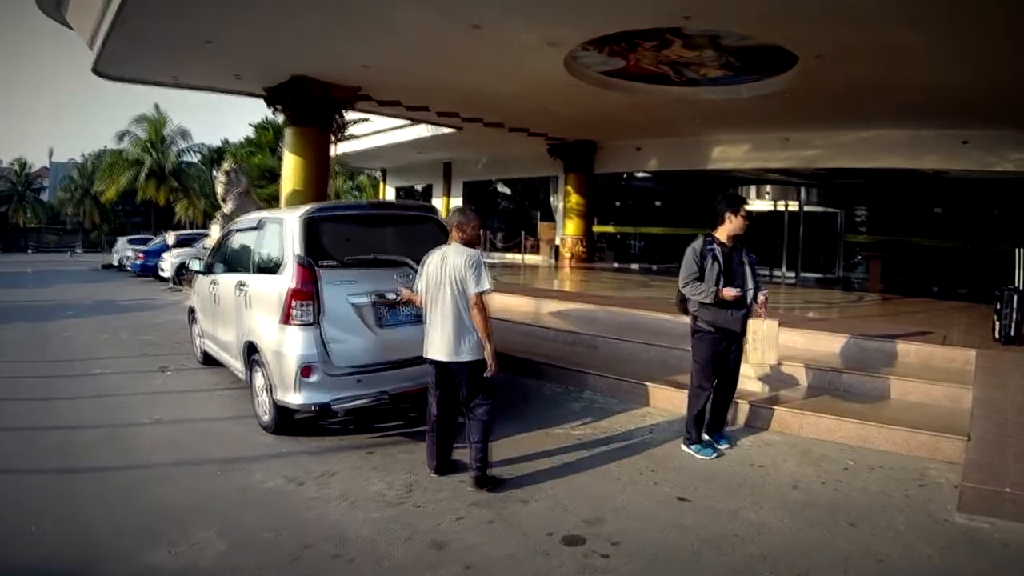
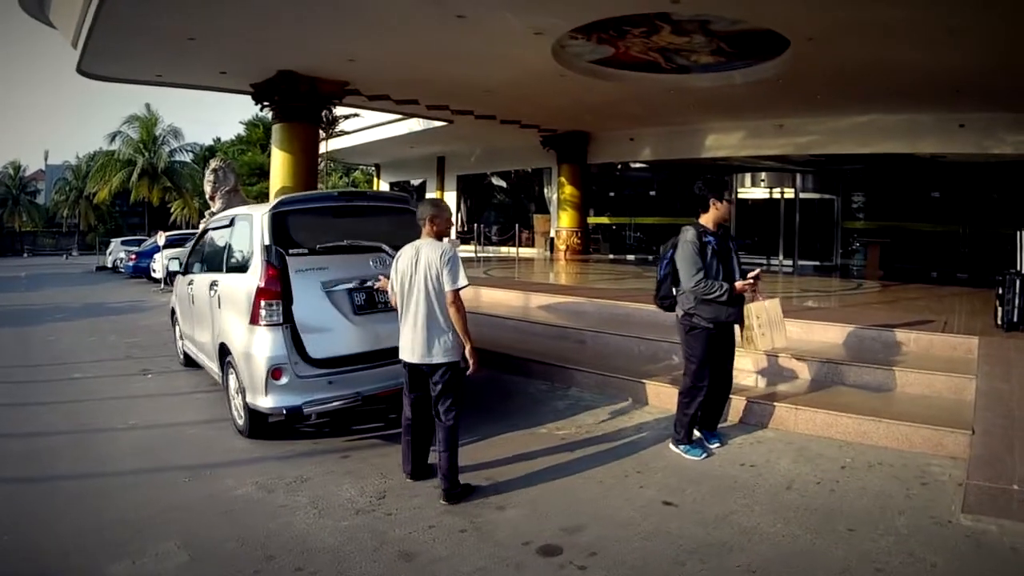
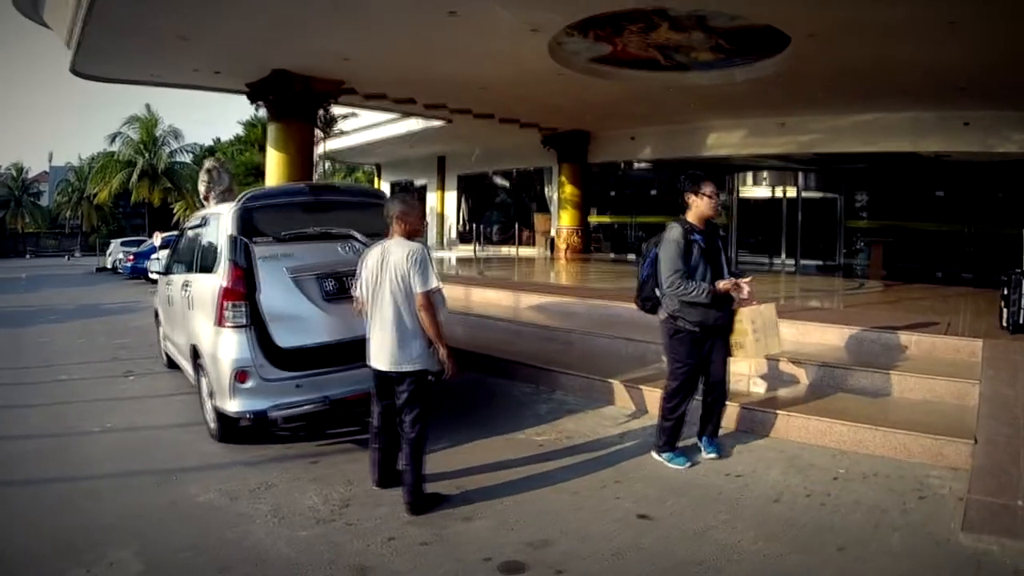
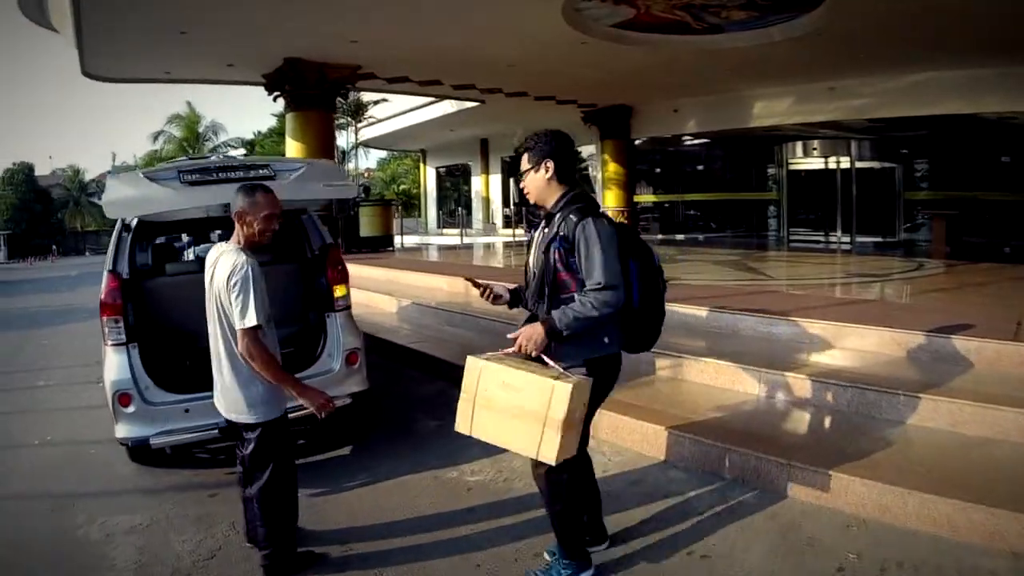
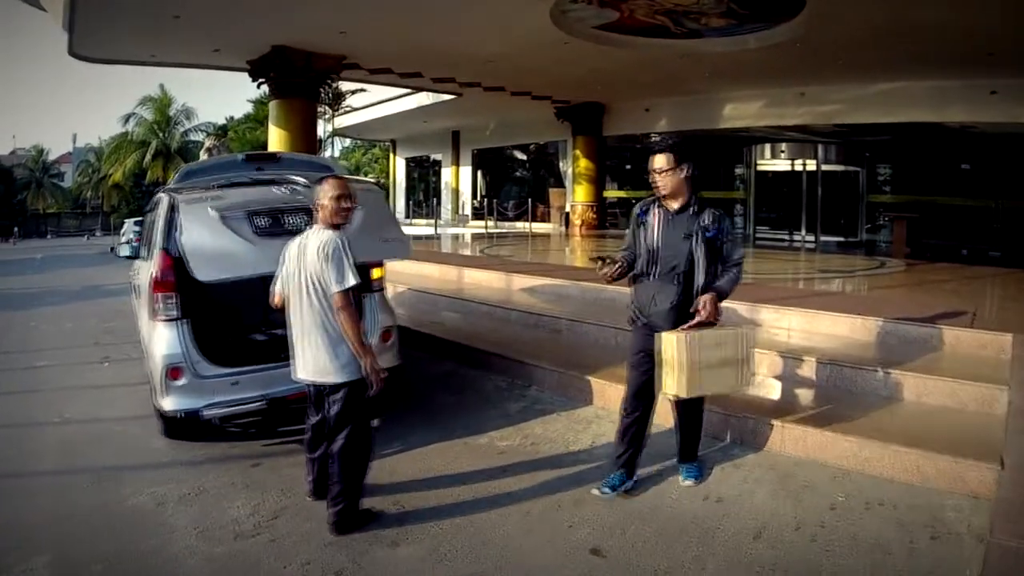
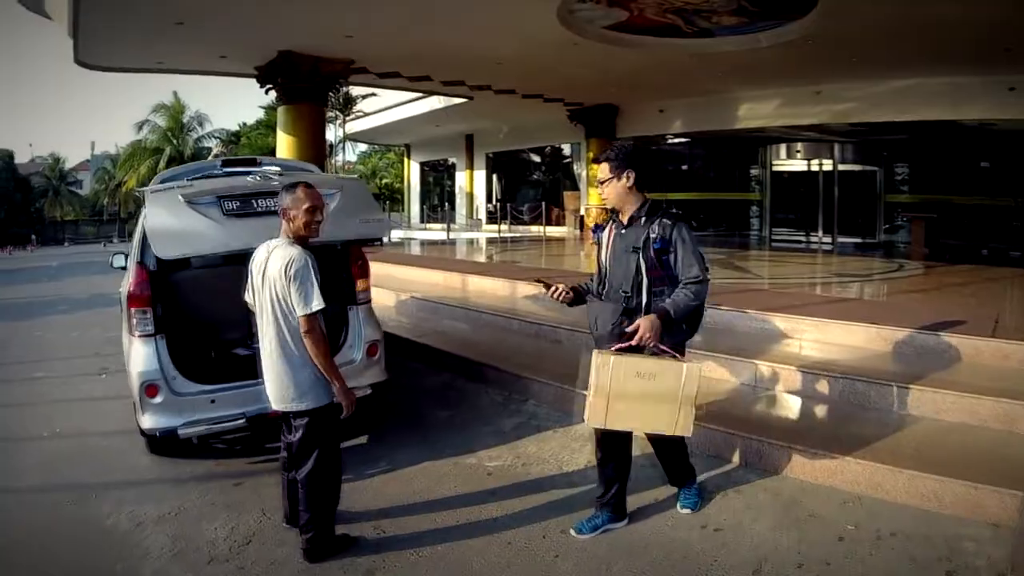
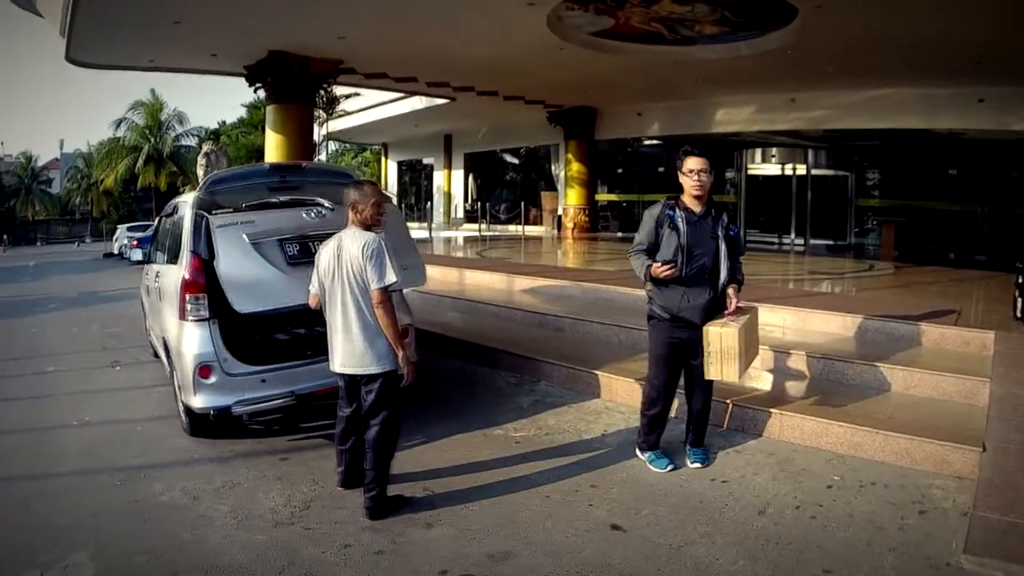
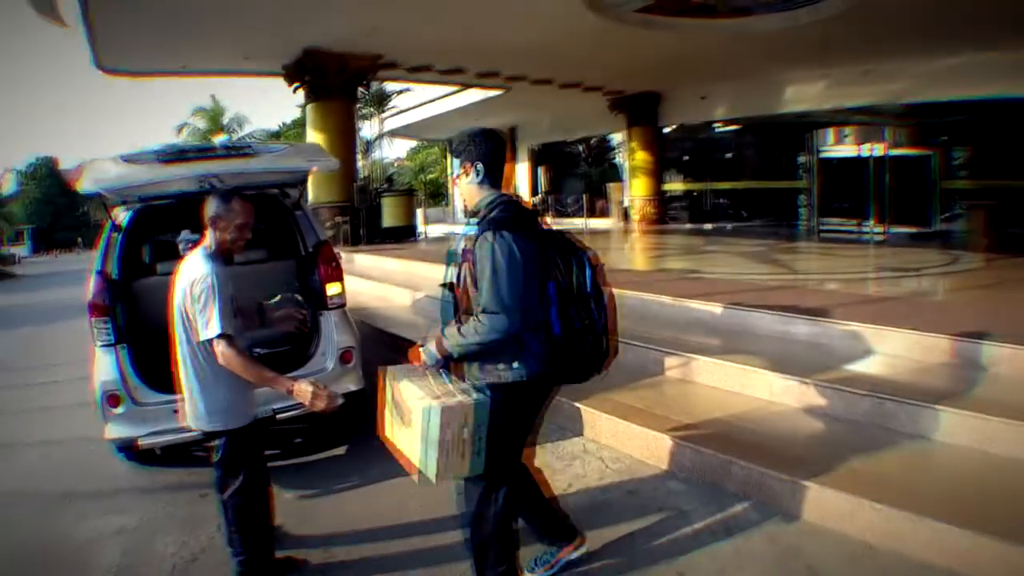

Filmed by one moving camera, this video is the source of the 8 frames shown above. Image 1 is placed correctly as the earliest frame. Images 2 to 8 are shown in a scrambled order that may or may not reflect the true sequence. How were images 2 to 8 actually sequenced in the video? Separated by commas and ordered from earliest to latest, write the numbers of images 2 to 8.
2, 3, 7, 5, 6, 4, 8
